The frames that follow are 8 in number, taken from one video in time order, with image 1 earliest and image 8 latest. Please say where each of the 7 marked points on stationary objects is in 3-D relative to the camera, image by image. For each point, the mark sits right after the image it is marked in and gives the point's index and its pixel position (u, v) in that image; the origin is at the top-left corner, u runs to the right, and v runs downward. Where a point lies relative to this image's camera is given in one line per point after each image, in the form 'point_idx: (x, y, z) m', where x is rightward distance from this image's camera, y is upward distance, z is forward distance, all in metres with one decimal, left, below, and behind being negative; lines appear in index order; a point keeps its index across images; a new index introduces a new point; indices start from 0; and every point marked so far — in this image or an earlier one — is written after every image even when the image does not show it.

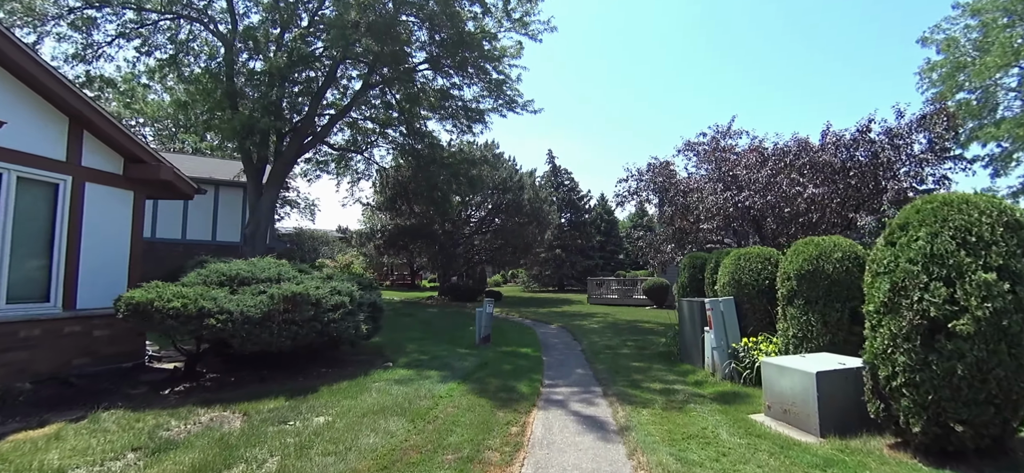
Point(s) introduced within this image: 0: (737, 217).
0: (+5.5, +0.5, +12.4) m
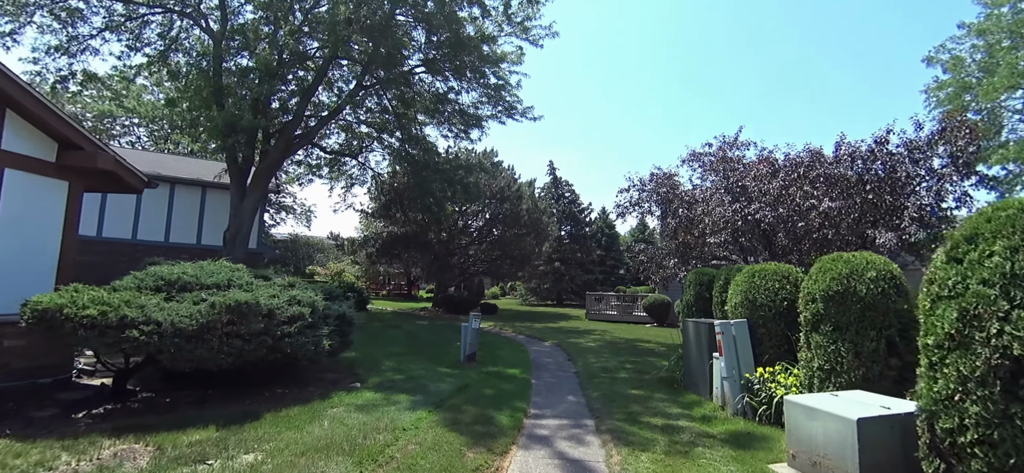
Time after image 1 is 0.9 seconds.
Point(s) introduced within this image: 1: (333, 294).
0: (+5.4, +0.2, +11.5) m
1: (-3.1, -1.0, +8.6) m
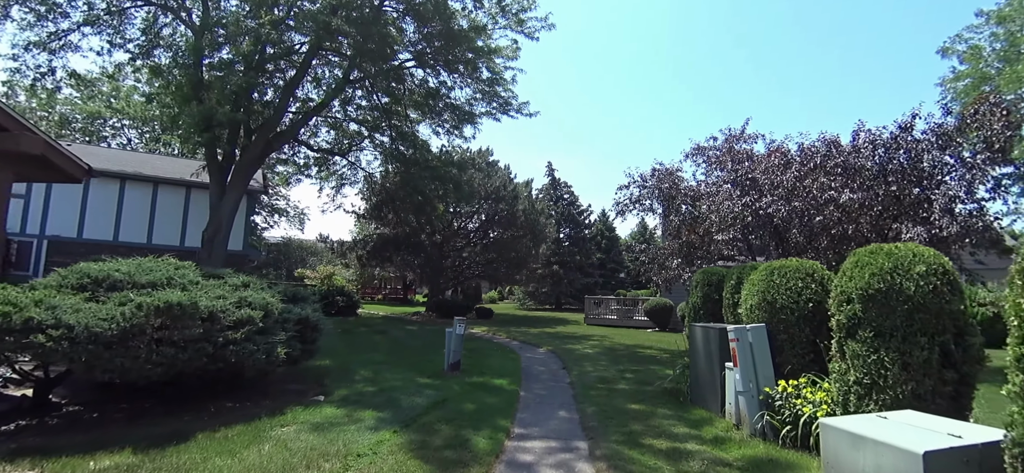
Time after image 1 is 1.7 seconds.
0: (+5.2, +0.2, +10.6) m
1: (-3.3, -0.9, +7.7) m
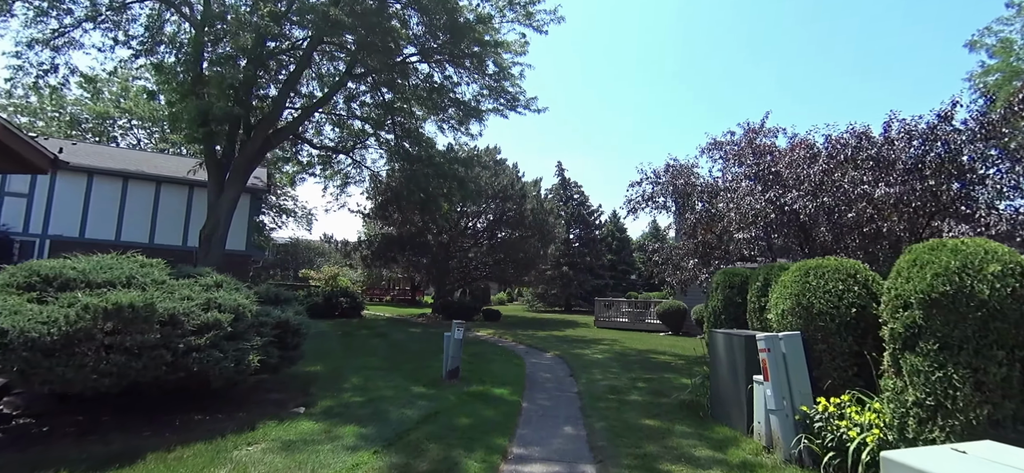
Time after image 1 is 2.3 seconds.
0: (+5.2, +0.3, +9.9) m
1: (-3.3, -0.9, +7.1) m
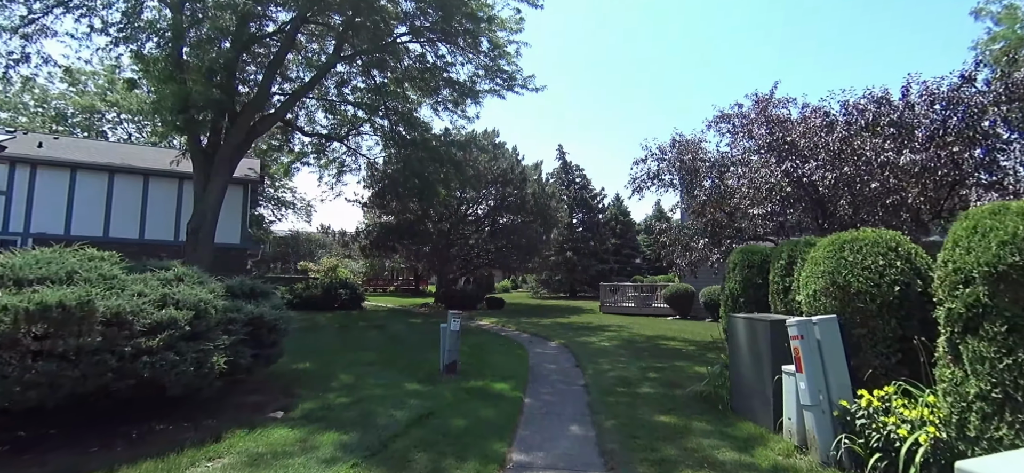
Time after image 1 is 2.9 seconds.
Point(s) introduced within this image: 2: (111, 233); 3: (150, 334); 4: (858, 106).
0: (+5.2, +0.7, +9.2) m
1: (-3.3, -0.7, +6.5) m
2: (-15.1, +0.1, +19.1) m
3: (-3.2, -0.9, +4.5) m
4: (+6.5, +2.4, +9.4) m
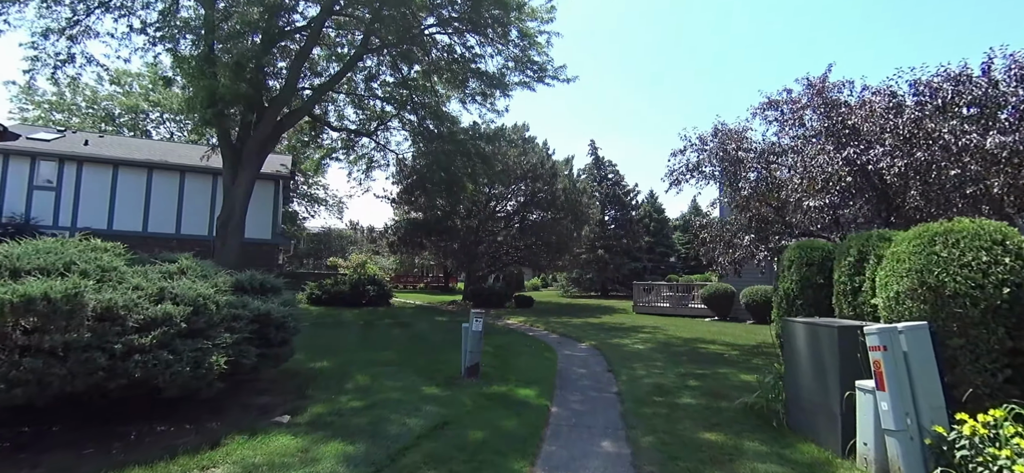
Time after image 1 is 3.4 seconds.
0: (+5.7, +0.8, +8.3) m
1: (-3.0, -0.6, +6.1) m
2: (-14.0, +0.3, +19.4) m
3: (-3.0, -0.8, +4.1) m
4: (+6.9, +2.5, +8.4) m
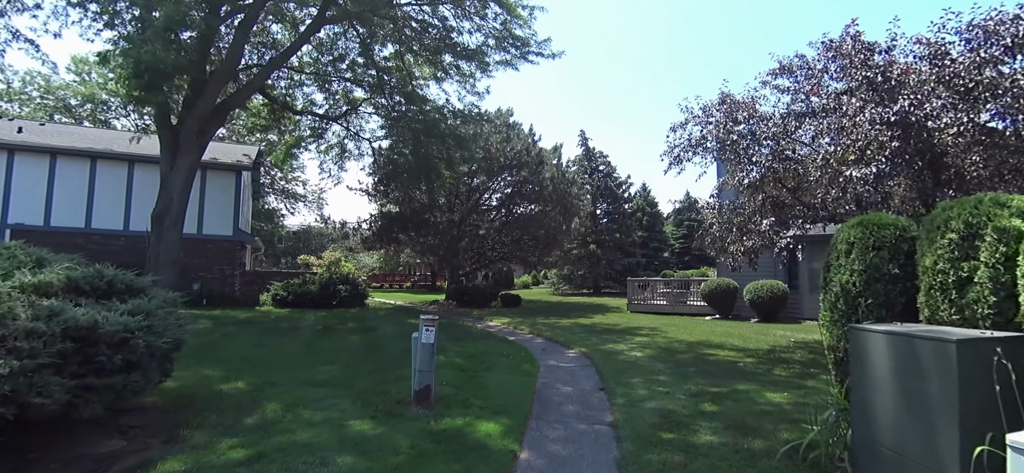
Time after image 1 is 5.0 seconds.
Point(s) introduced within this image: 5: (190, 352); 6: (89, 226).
0: (+5.2, +1.0, +6.7) m
1: (-3.4, -0.5, +4.4) m
2: (-14.6, +0.4, +17.5) m
3: (-3.4, -0.6, +2.4) m
4: (+6.5, +2.7, +6.8) m
5: (-5.4, -1.9, +8.4) m
6: (-14.5, +0.4, +17.2) m
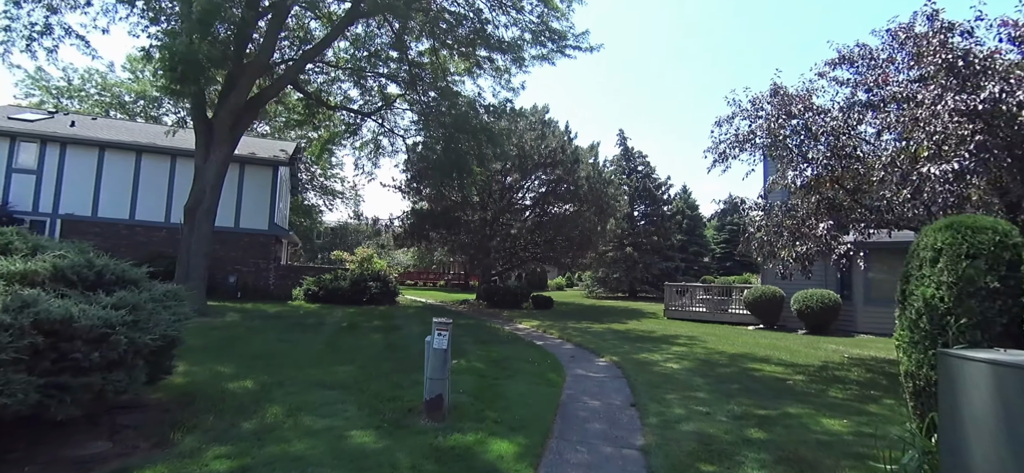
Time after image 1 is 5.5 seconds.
0: (+5.5, +0.9, +5.7) m
1: (-3.3, -0.4, +4.1) m
2: (-13.5, +0.8, +18.0) m
3: (-3.4, -0.5, +2.1) m
4: (+6.8, +2.6, +5.8) m
5: (-5.0, -1.8, +8.3) m
6: (-13.4, +0.7, +17.7) m
